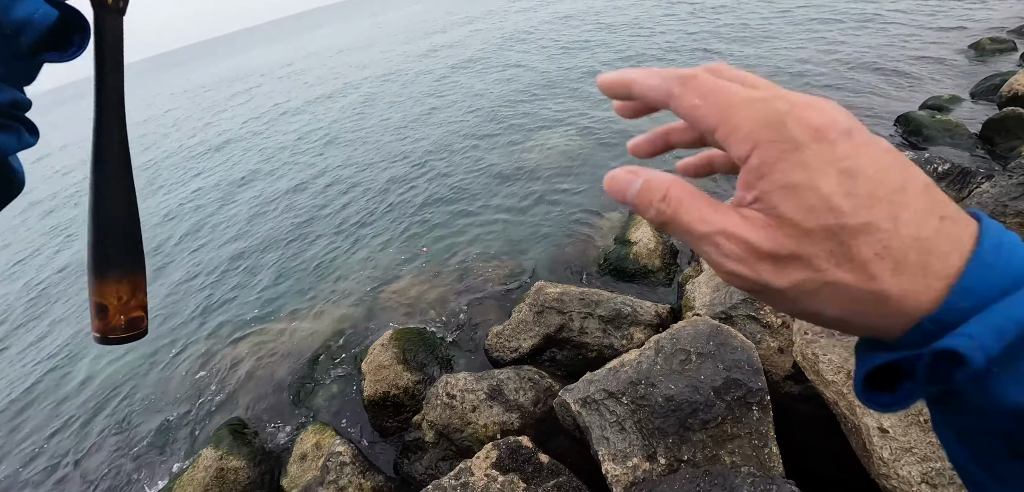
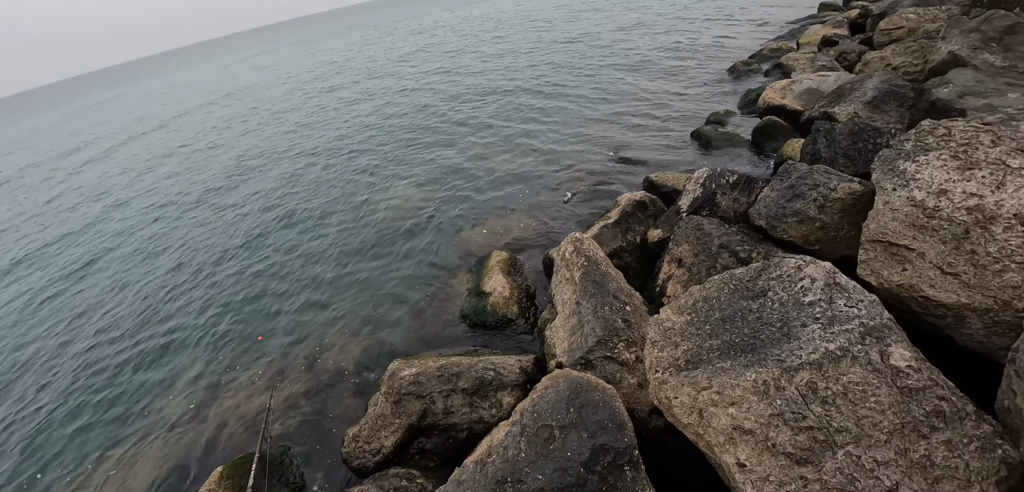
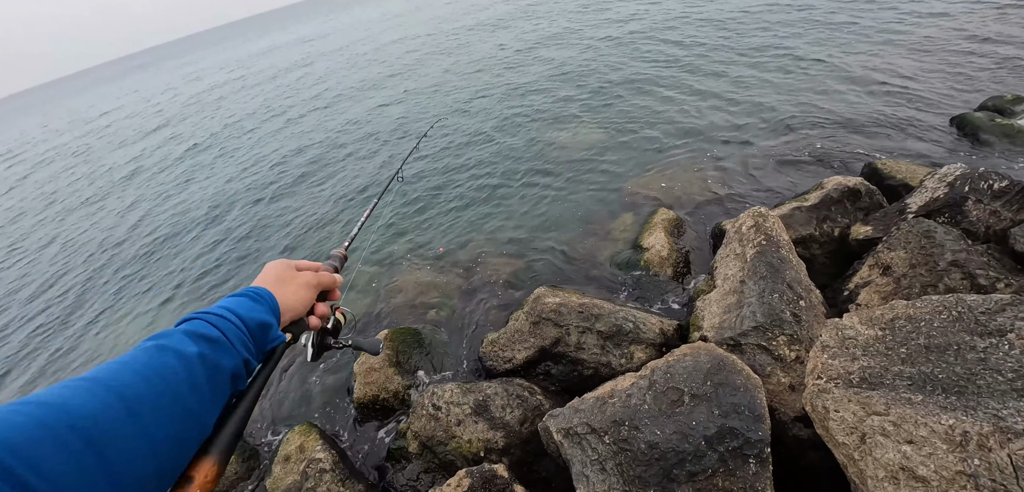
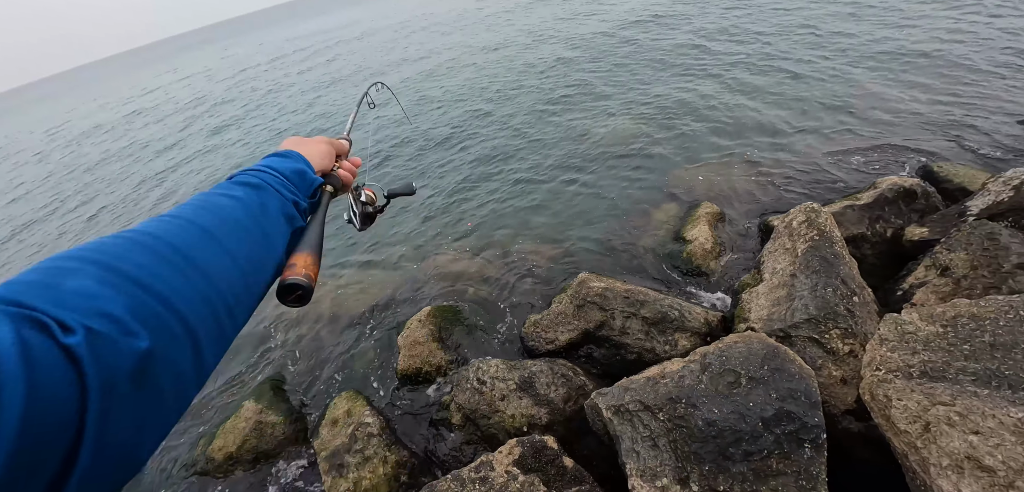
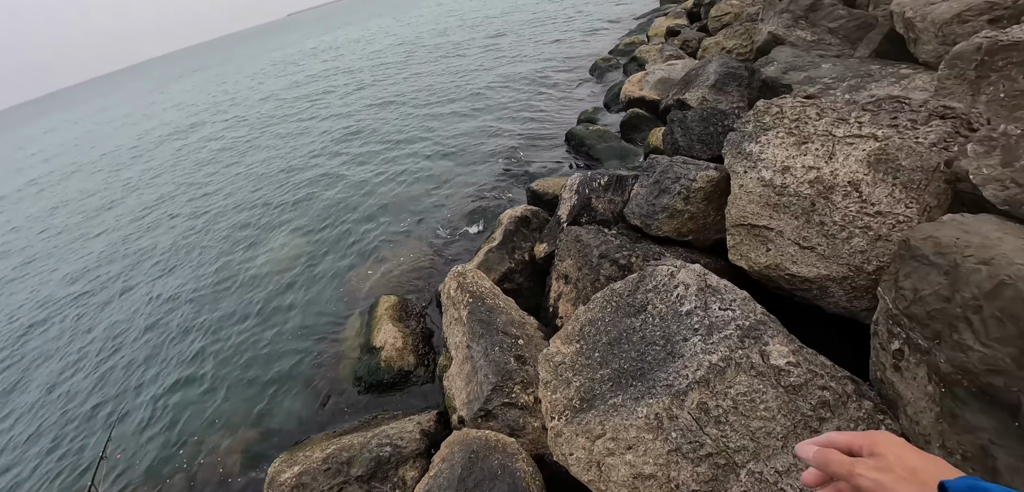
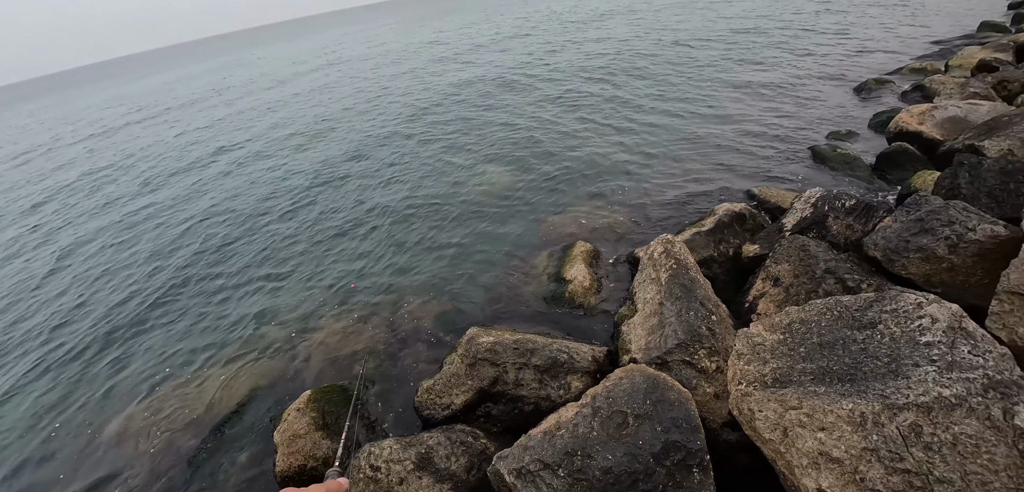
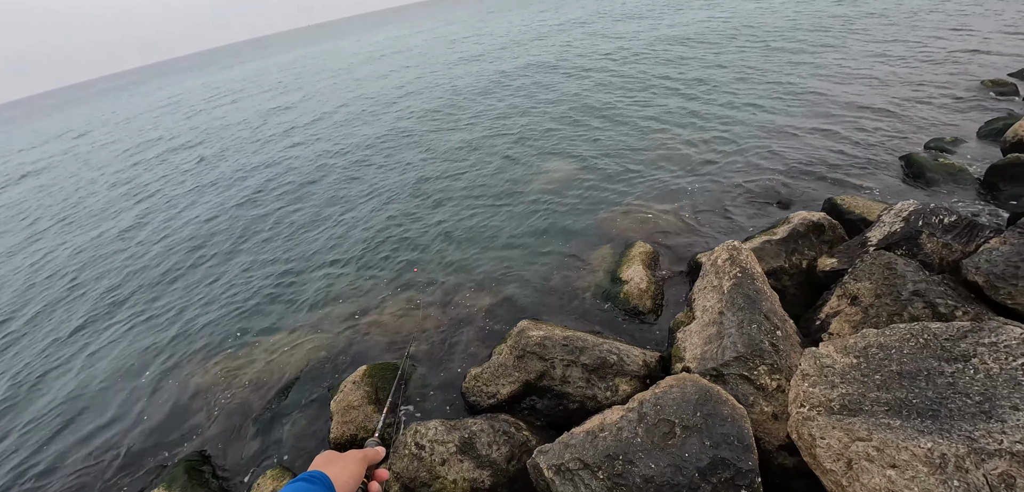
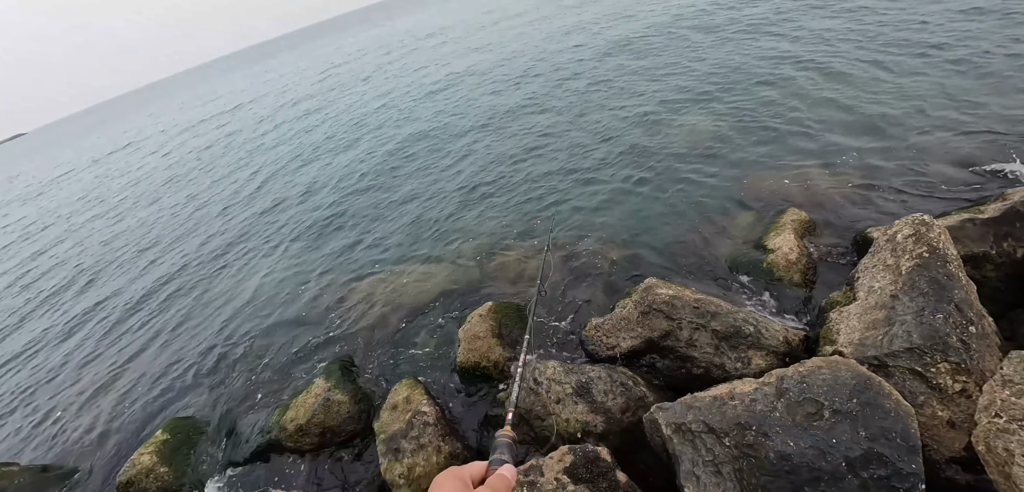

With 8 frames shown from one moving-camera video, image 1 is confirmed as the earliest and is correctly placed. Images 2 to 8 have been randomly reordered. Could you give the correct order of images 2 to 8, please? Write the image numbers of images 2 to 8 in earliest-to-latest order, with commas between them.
8, 4, 3, 7, 6, 2, 5
